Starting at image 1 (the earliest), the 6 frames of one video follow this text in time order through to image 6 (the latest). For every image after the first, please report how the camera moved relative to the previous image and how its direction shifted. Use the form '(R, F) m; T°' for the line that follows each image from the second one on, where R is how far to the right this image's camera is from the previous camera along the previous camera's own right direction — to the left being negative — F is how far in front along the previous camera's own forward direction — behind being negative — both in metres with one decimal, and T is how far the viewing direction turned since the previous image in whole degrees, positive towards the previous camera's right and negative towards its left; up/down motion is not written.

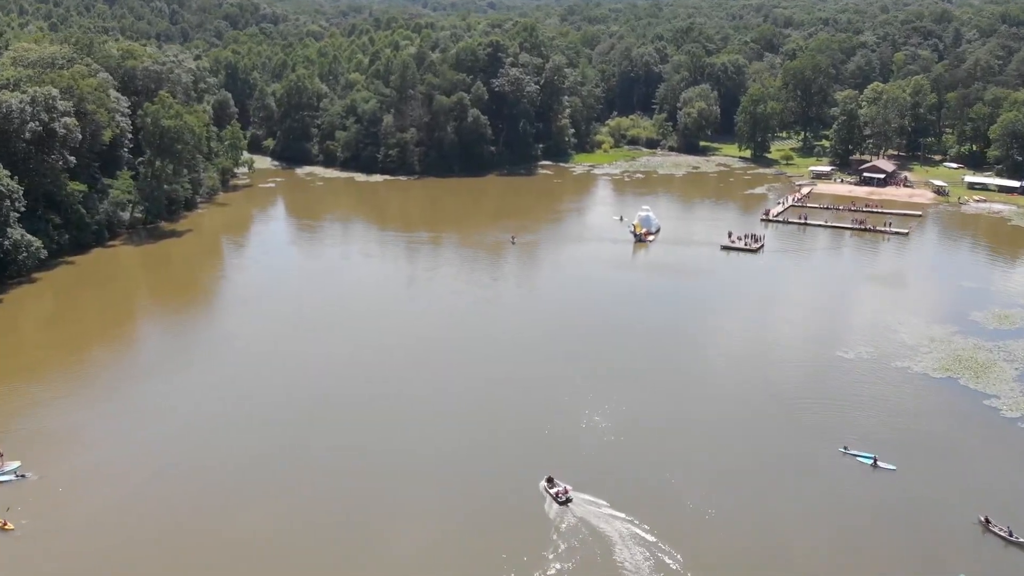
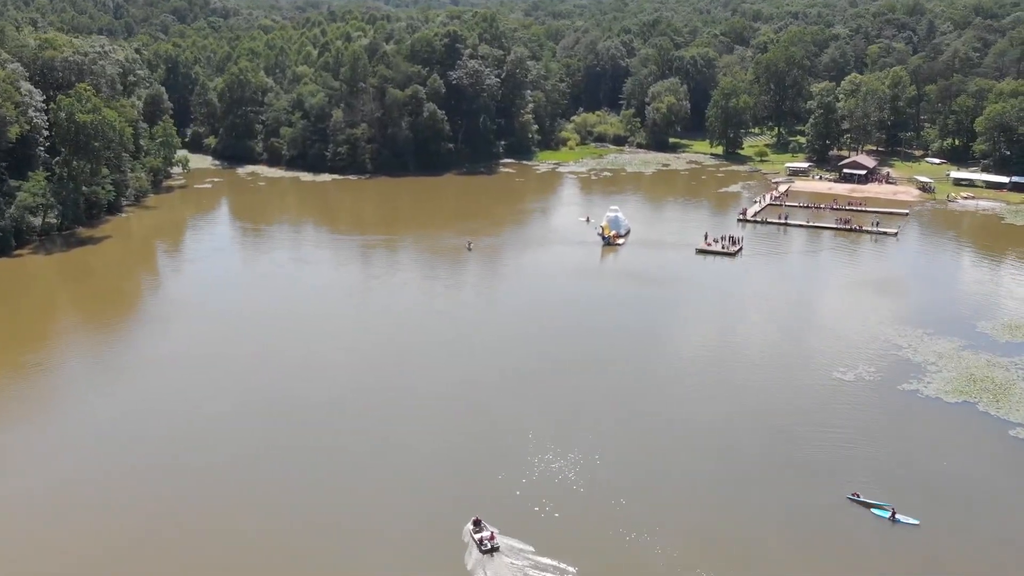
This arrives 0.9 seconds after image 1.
(+0.8, +5.1) m; +2°
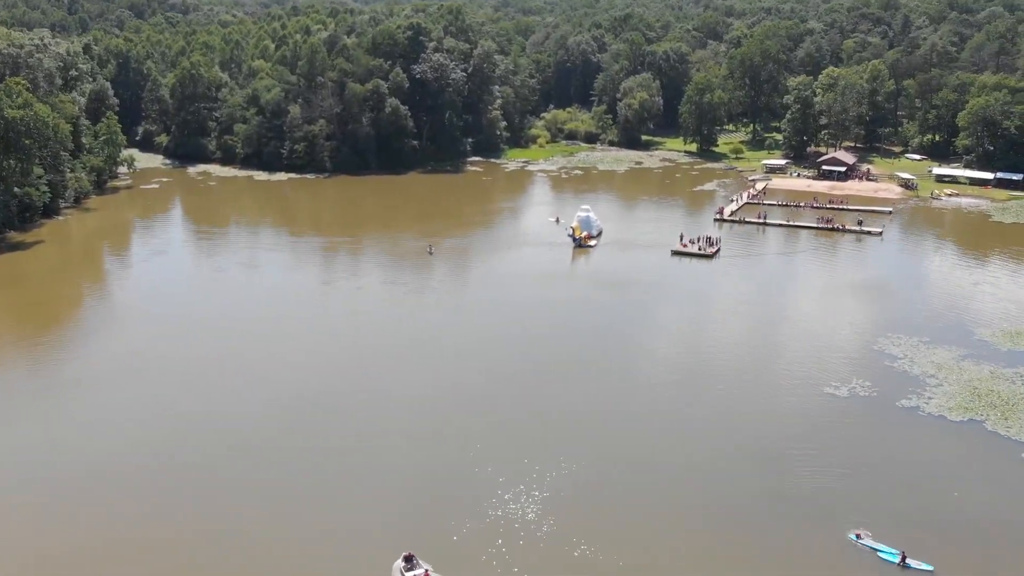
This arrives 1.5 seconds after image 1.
(+0.6, +3.2) m; +2°
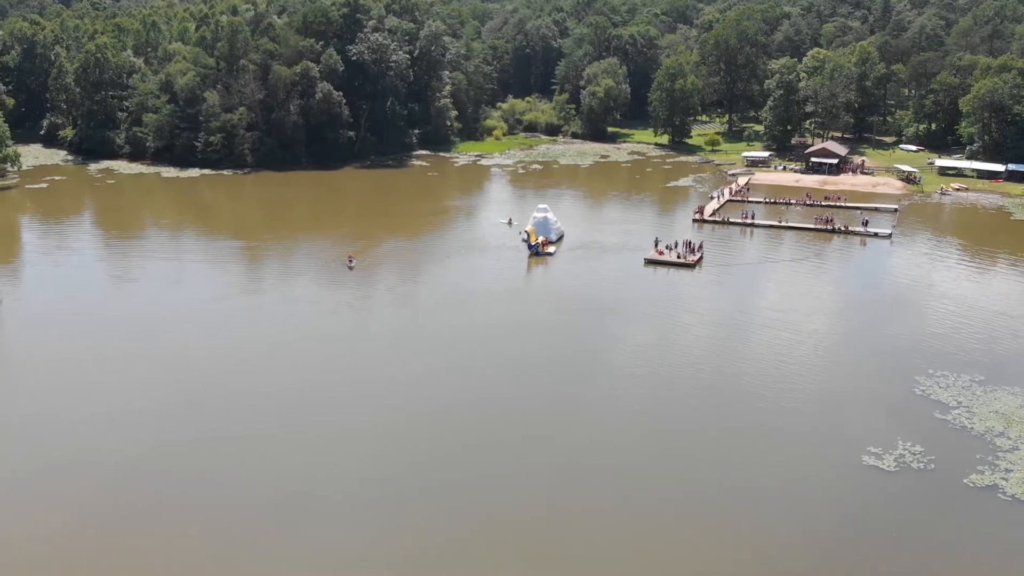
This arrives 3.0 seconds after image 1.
(+1.3, +8.1) m; +2°
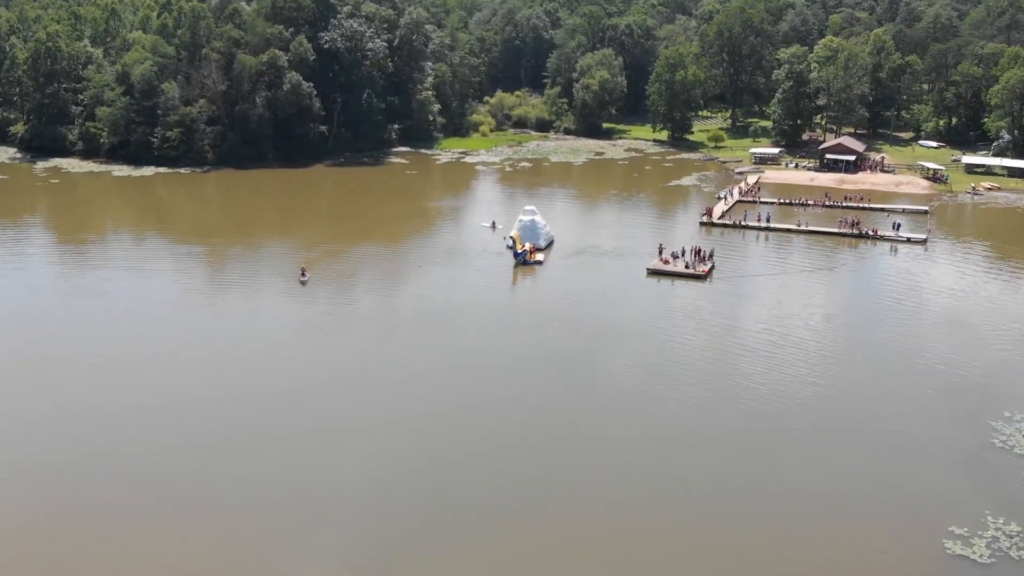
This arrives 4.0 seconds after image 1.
(+0.5, +5.0) m; 0°
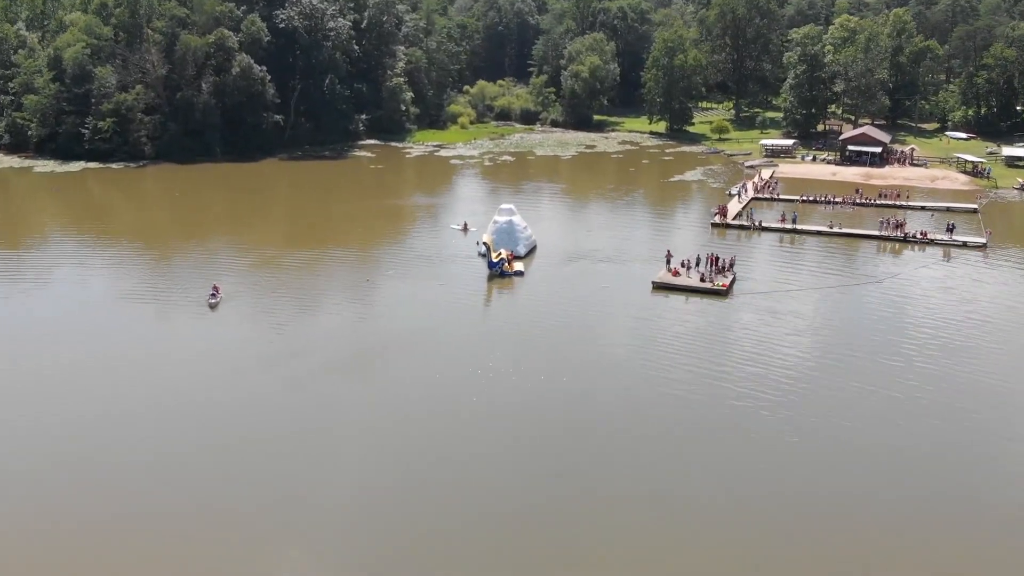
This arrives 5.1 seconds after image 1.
(+0.6, +6.3) m; +1°
